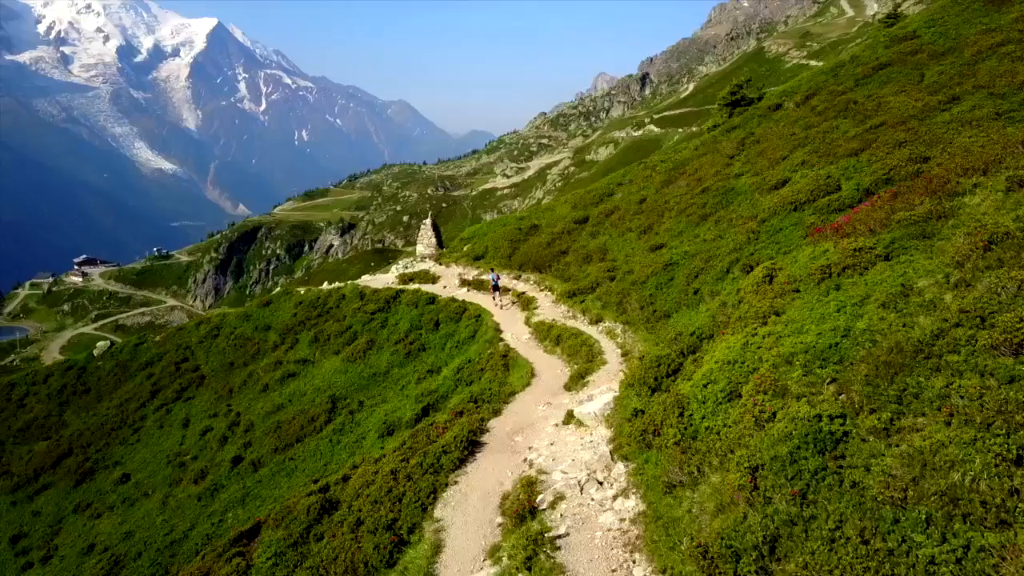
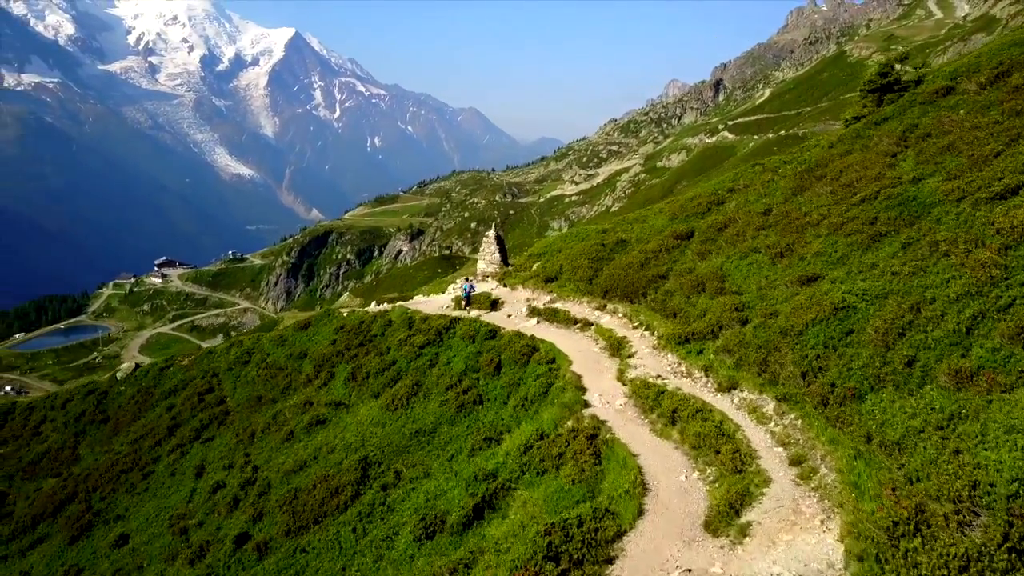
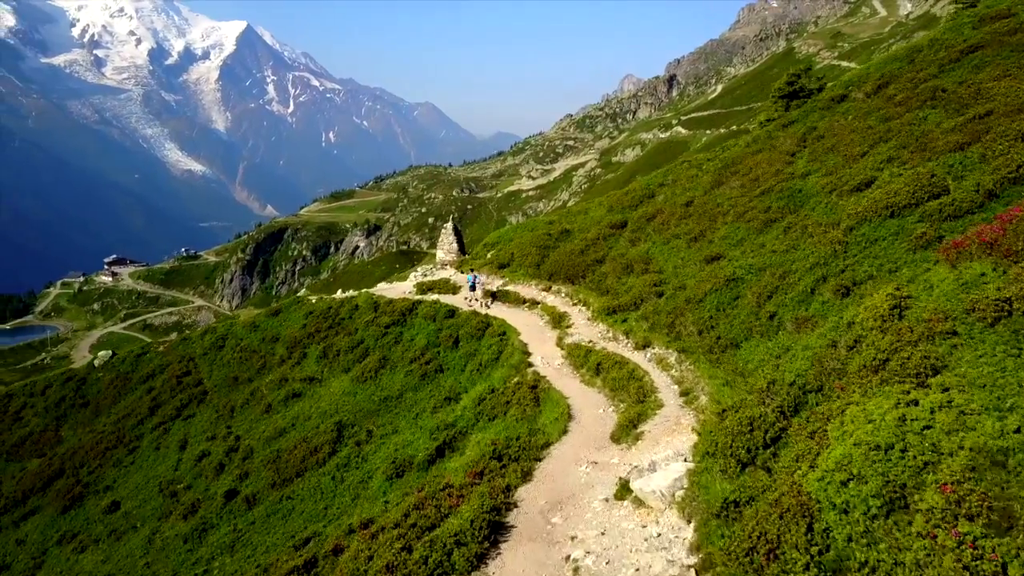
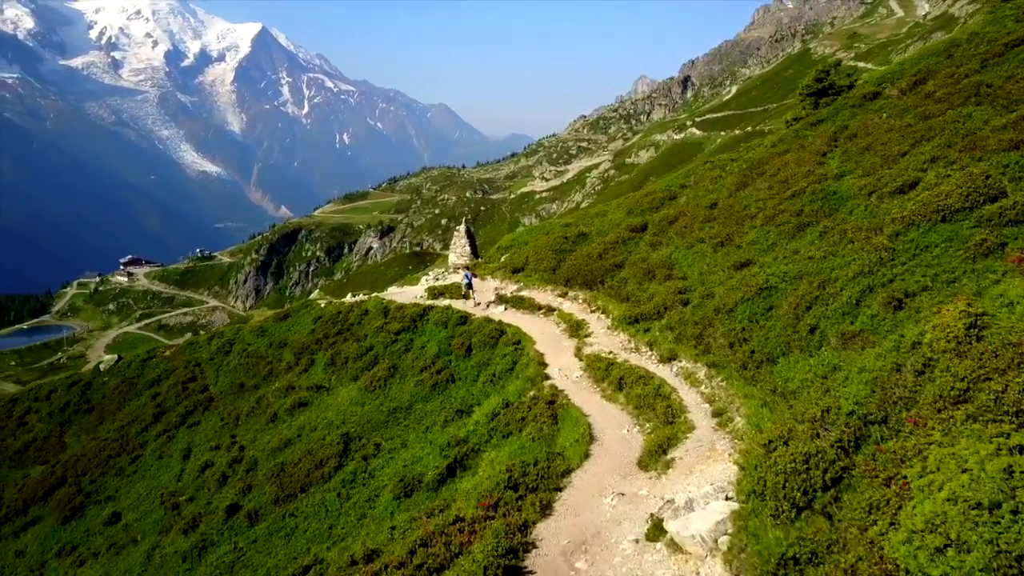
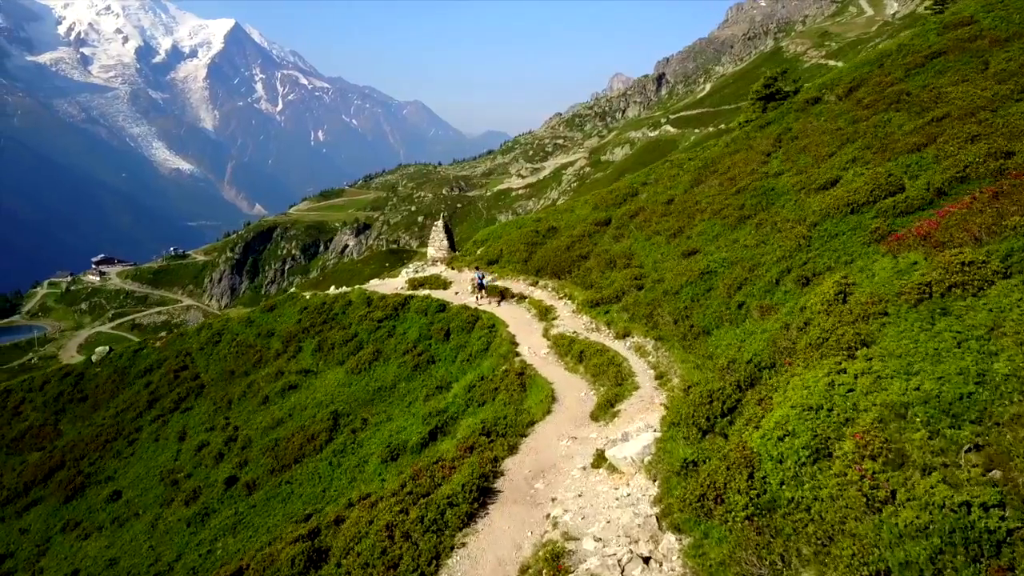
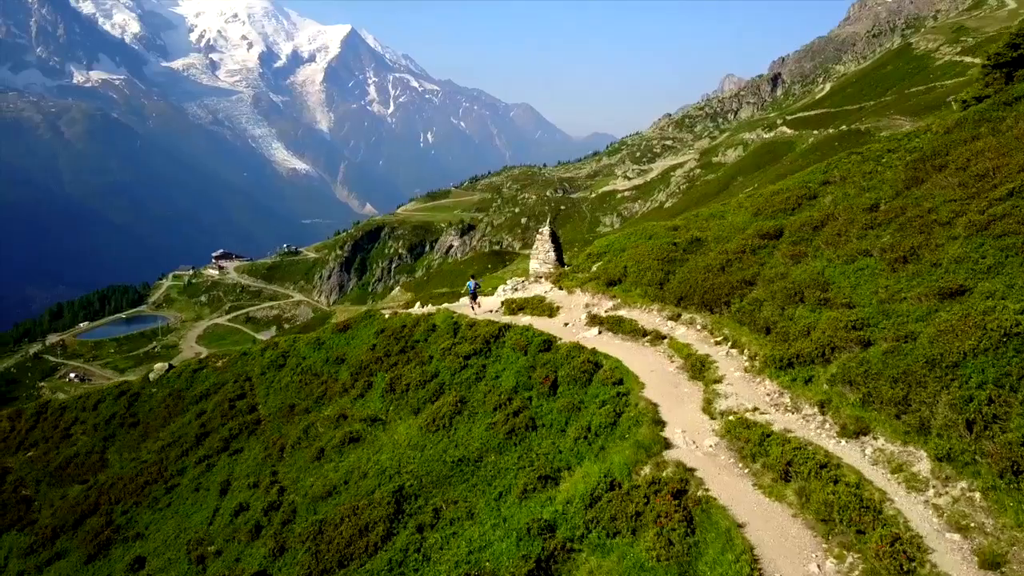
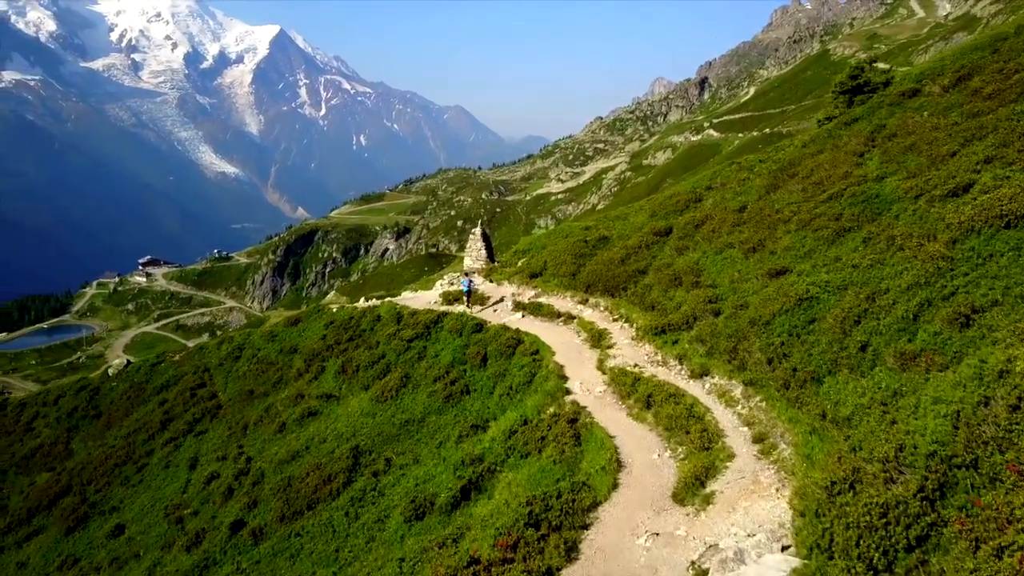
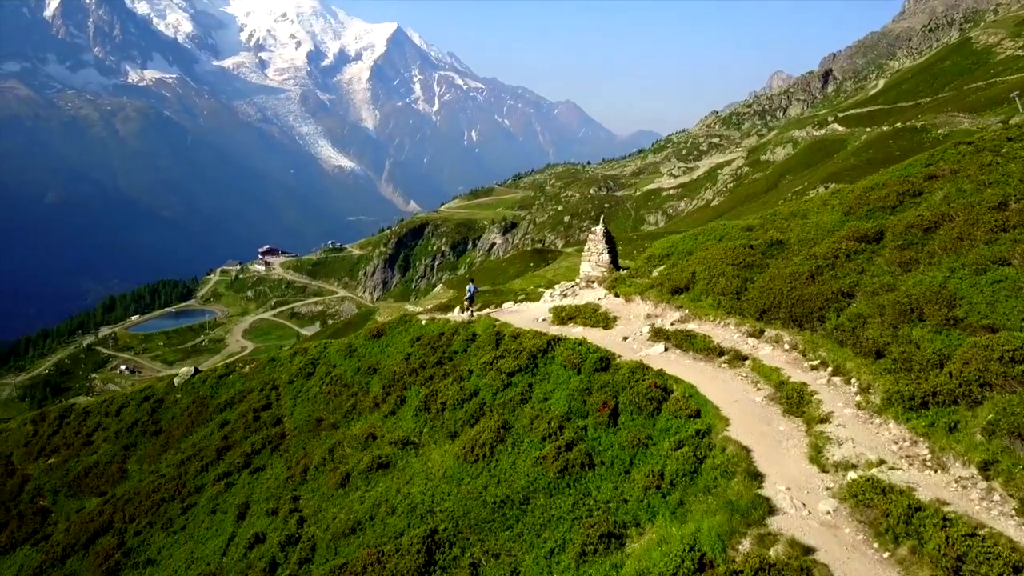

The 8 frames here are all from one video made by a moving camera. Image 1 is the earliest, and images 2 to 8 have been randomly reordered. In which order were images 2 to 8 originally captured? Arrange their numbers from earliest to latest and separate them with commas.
5, 3, 4, 7, 2, 6, 8
